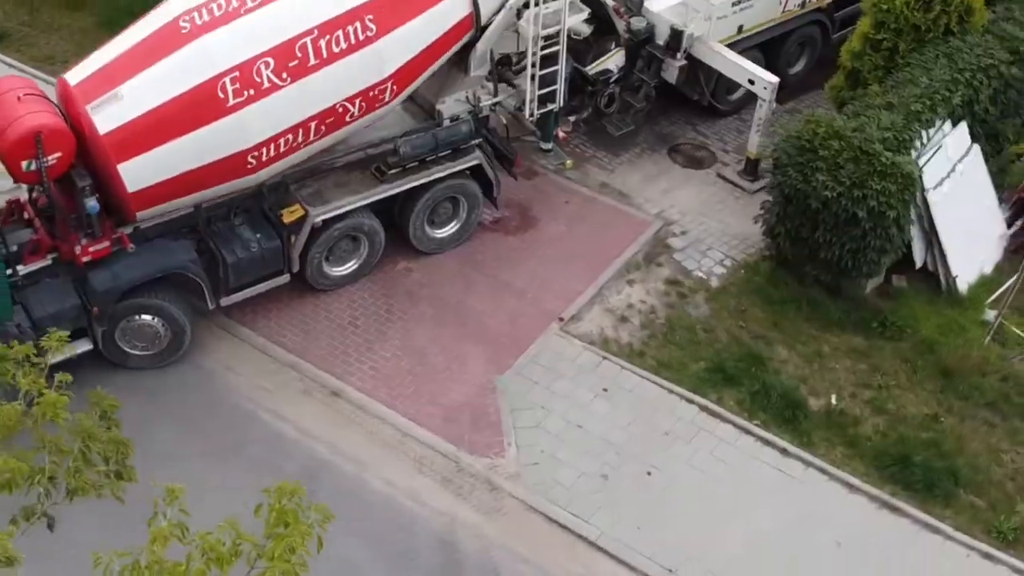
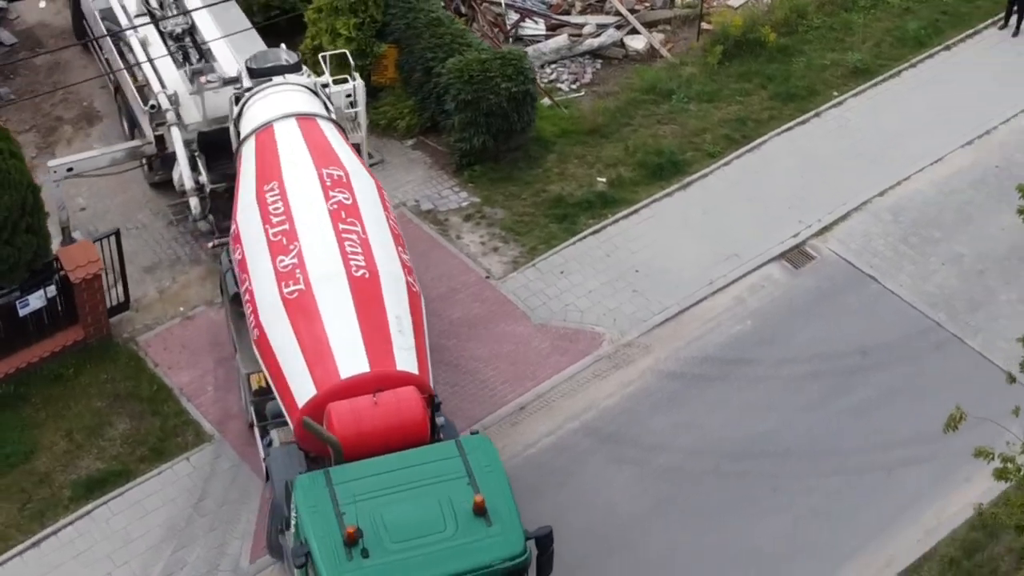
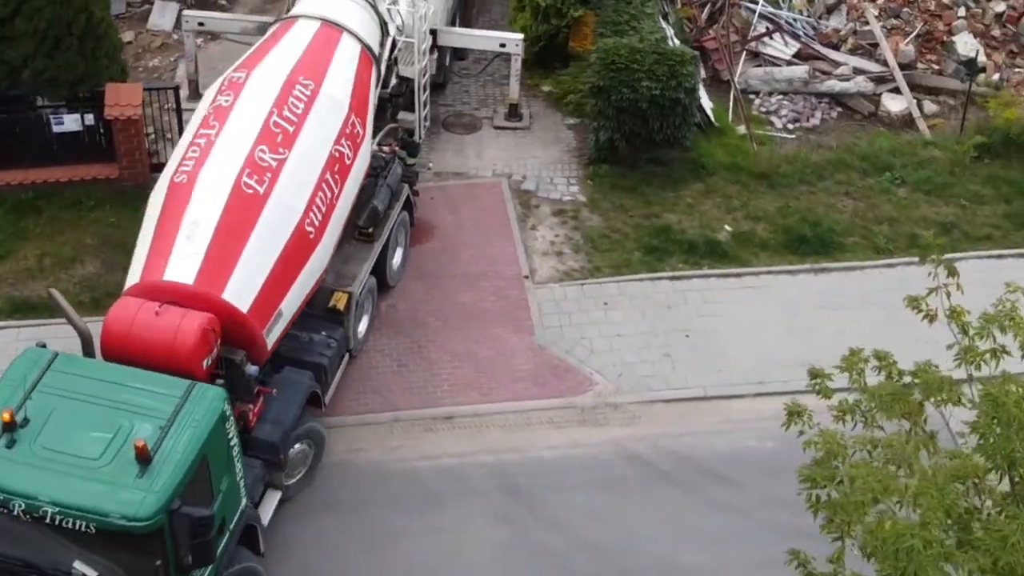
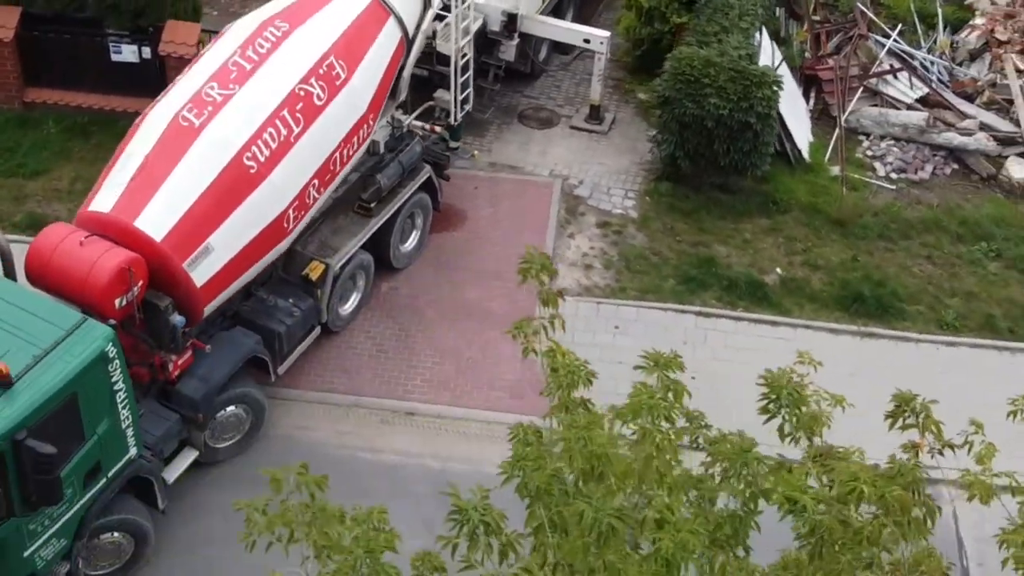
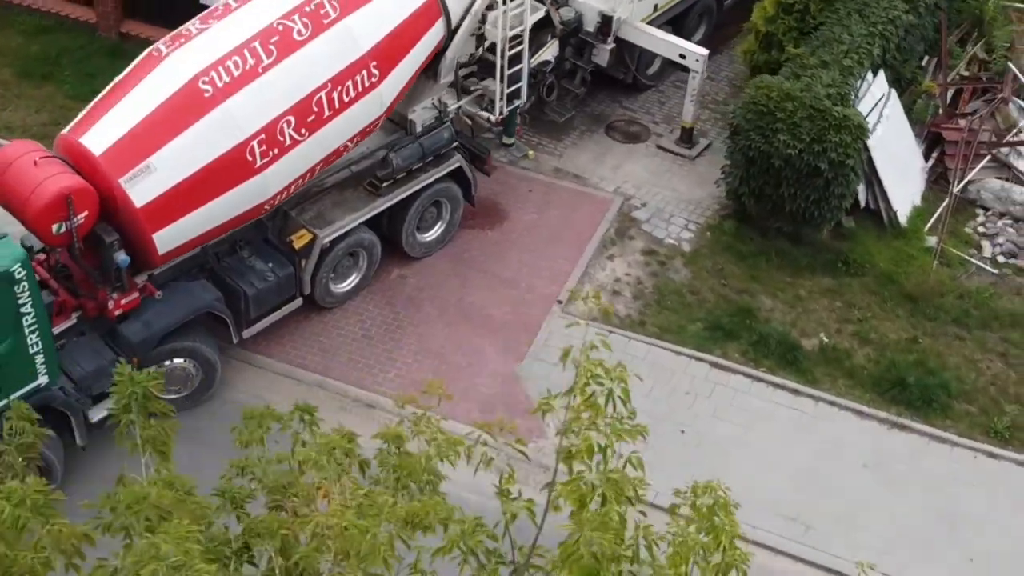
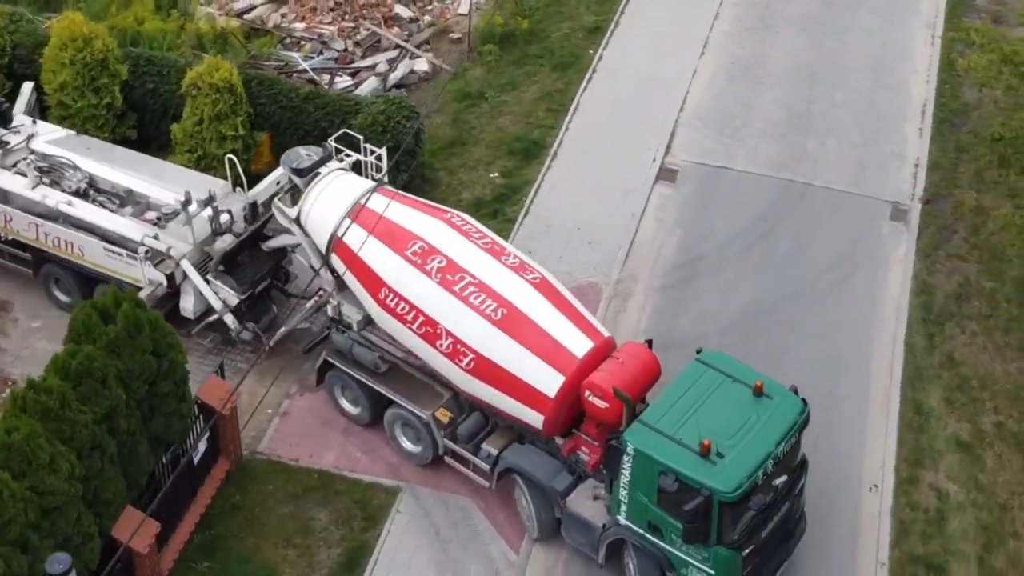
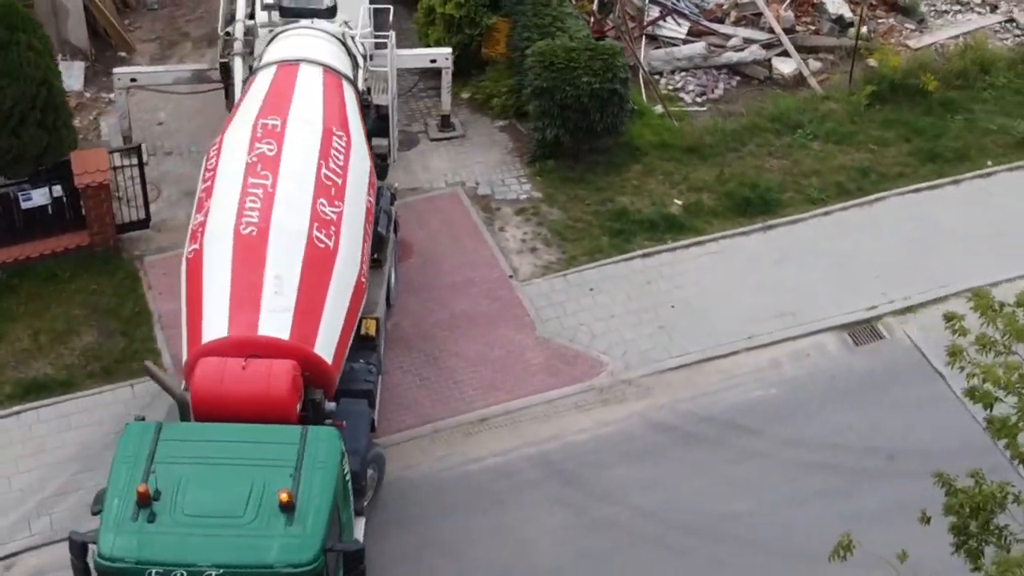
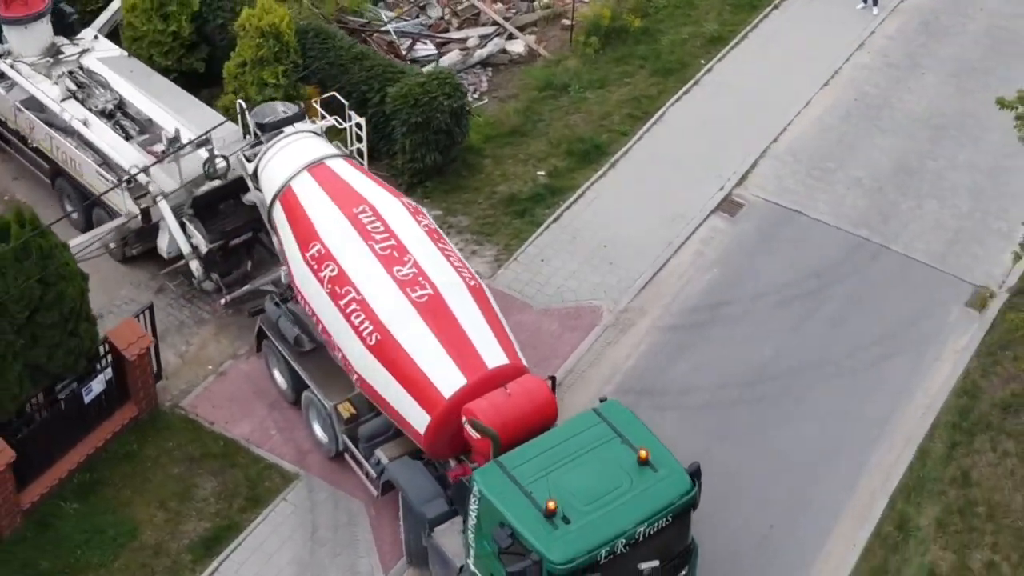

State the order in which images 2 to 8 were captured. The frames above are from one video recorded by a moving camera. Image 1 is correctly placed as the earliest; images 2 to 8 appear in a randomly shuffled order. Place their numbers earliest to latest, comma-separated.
5, 4, 3, 7, 2, 8, 6
